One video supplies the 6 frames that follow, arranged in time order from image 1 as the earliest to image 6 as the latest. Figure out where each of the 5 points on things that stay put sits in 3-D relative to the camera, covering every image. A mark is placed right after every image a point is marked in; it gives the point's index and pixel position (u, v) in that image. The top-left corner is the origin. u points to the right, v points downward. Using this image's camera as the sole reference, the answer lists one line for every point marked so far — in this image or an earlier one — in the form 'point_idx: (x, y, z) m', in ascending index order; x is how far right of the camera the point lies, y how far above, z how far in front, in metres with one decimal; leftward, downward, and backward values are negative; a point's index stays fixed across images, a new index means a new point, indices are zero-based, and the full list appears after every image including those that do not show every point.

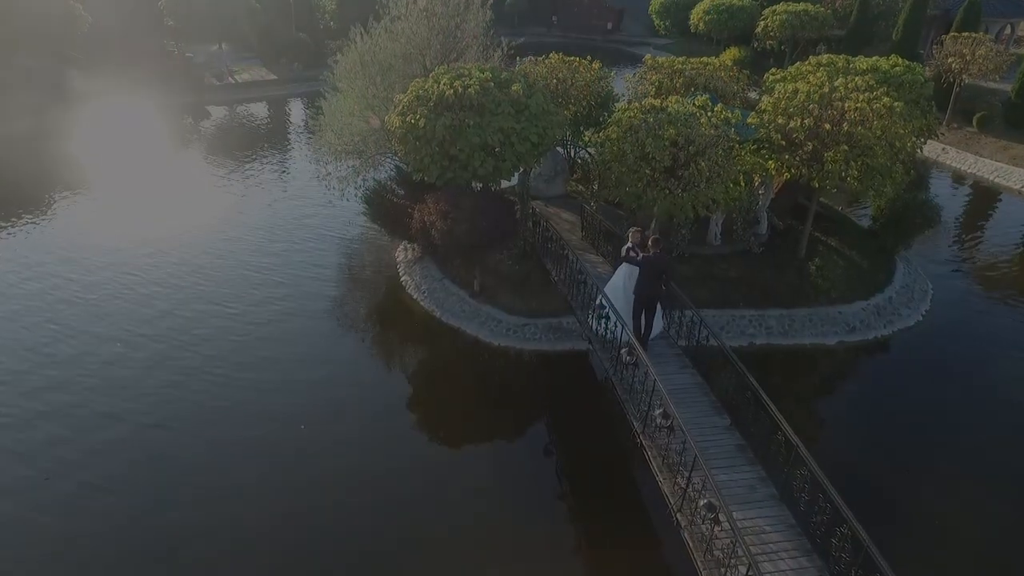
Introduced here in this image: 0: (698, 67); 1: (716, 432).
0: (+4.7, +5.6, +17.5) m
1: (+2.5, -1.8, +8.4) m
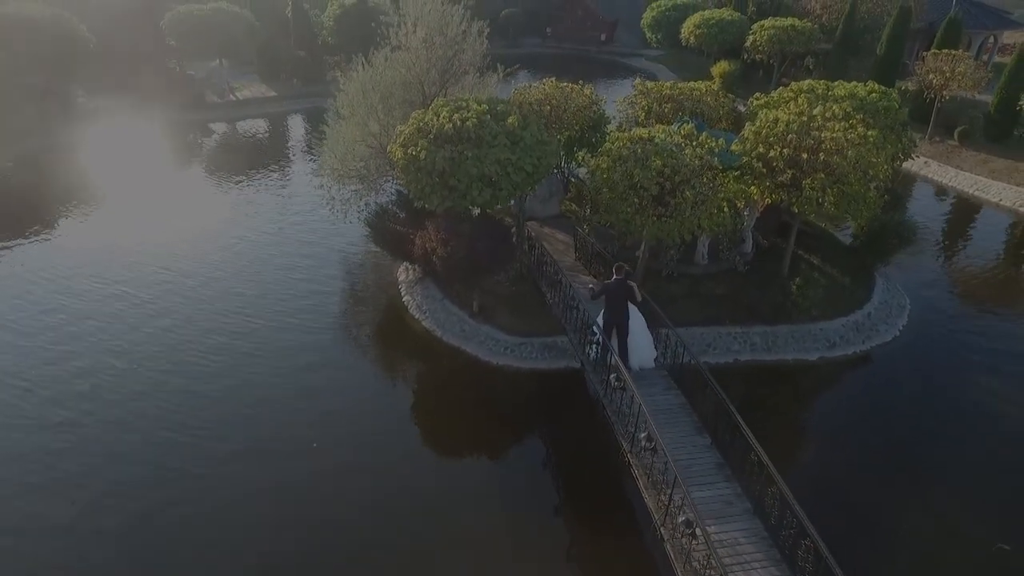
0: (+4.6, +5.2, +18.3) m
1: (+2.4, -2.2, +9.2) m
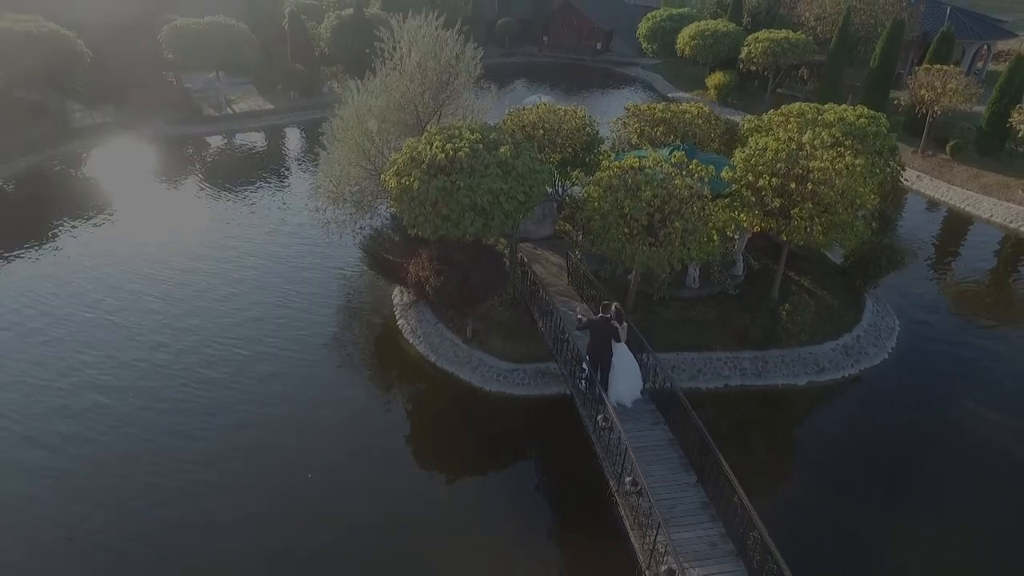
0: (+4.4, +4.6, +18.4) m
1: (+2.3, -2.7, +9.3) m
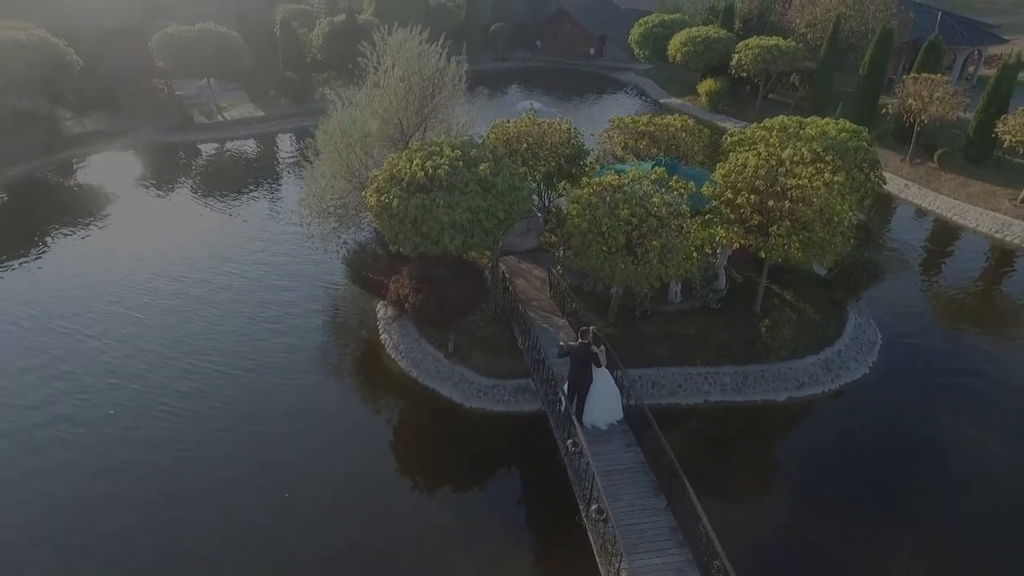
0: (+4.0, +4.3, +18.5) m
1: (+1.9, -3.1, +9.4) m
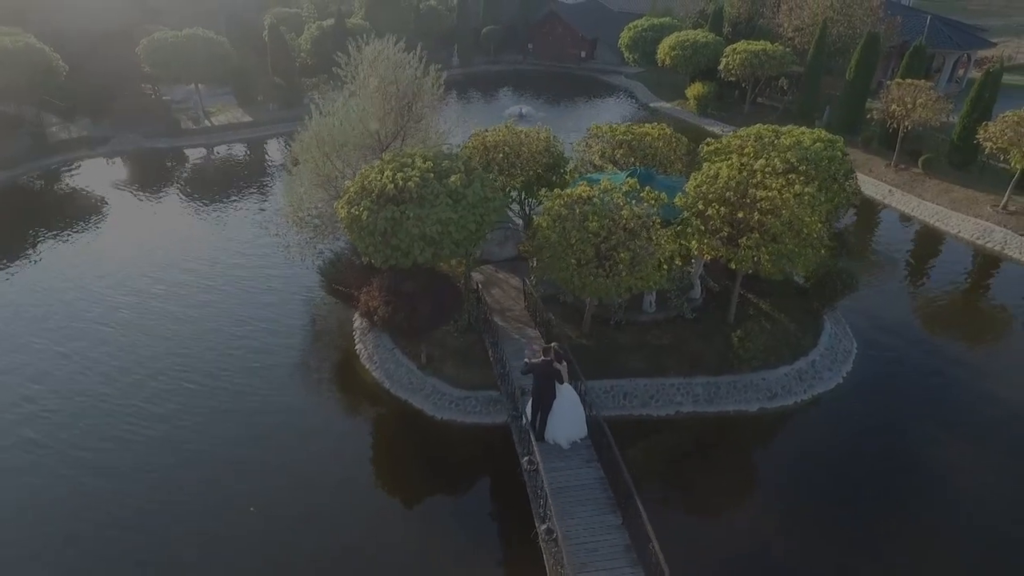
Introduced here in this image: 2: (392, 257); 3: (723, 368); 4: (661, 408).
0: (+3.4, +4.1, +18.5) m
1: (+1.3, -3.3, +9.4) m
2: (-2.4, +0.6, +13.8) m
3: (+4.7, -1.7, +15.1) m
4: (+3.2, -2.5, +14.8) m
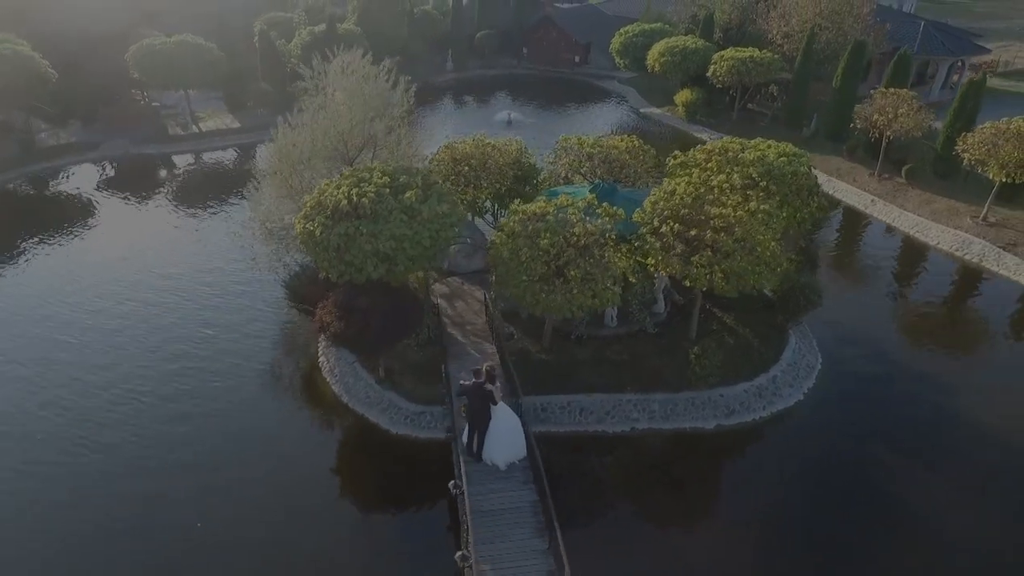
0: (+2.6, +3.7, +18.5) m
1: (+0.3, -3.6, +9.4) m
2: (-3.3, +0.3, +13.8) m
3: (+3.7, -2.1, +15.1) m
4: (+2.3, -2.9, +14.8) m
